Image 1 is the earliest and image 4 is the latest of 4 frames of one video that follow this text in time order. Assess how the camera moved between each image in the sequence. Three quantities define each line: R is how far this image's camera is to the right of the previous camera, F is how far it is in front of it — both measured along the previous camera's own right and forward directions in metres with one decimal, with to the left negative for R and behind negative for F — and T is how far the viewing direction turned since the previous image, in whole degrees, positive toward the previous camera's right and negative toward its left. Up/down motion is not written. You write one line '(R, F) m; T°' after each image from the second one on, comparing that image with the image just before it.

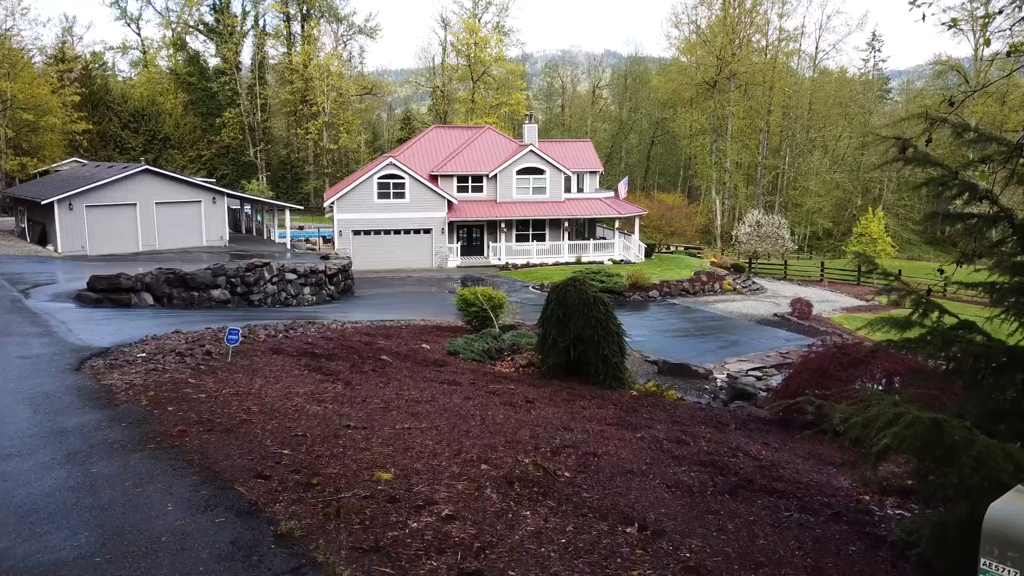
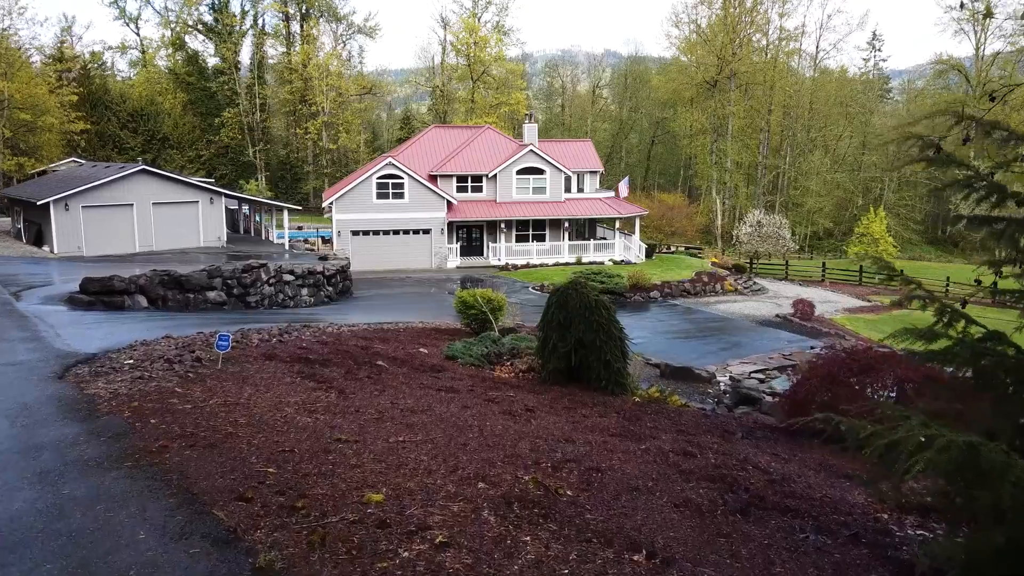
(0.0, +0.2) m; 0°
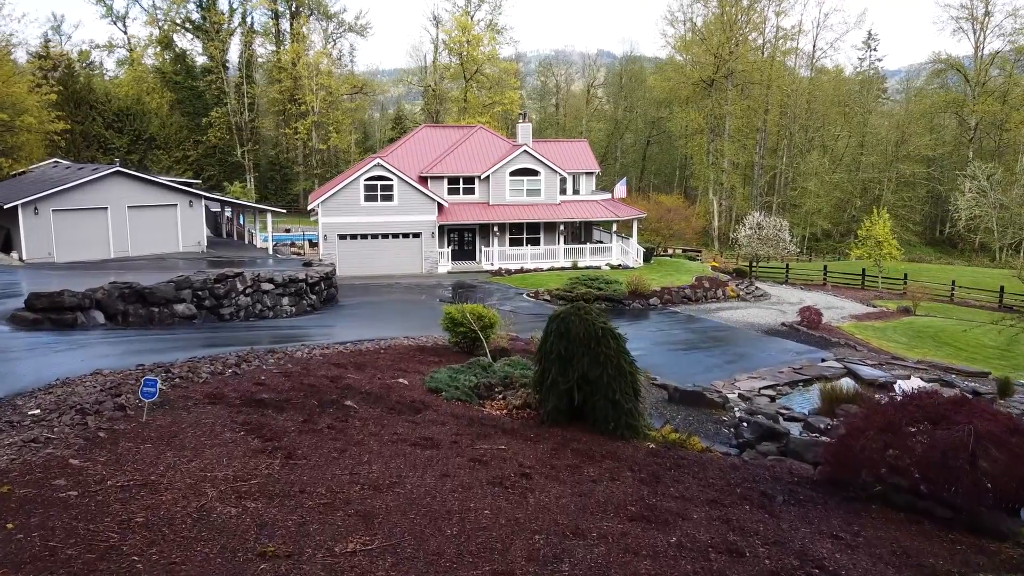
(0.0, +1.3) m; +1°
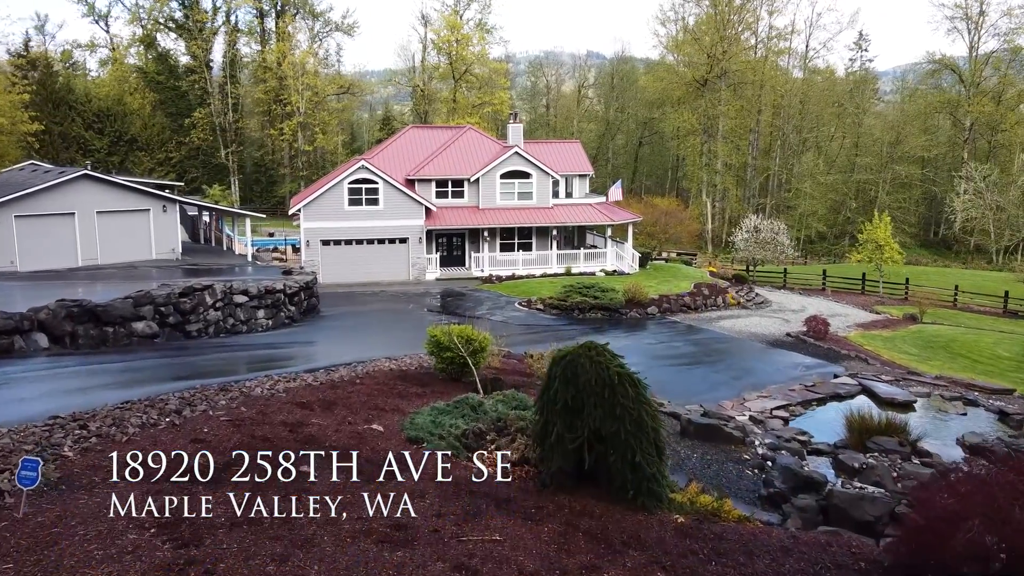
(0.0, +1.3) m; +1°
